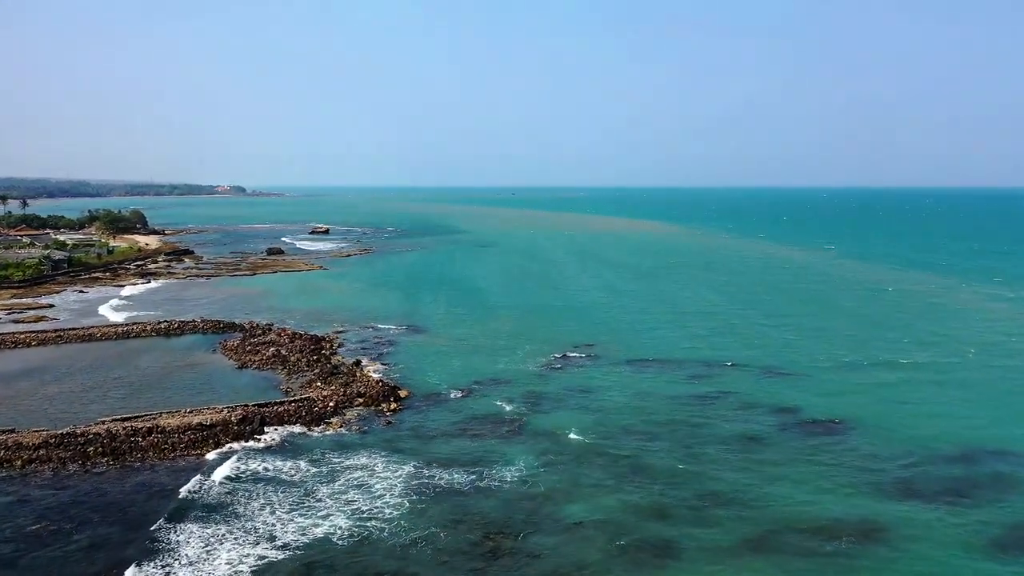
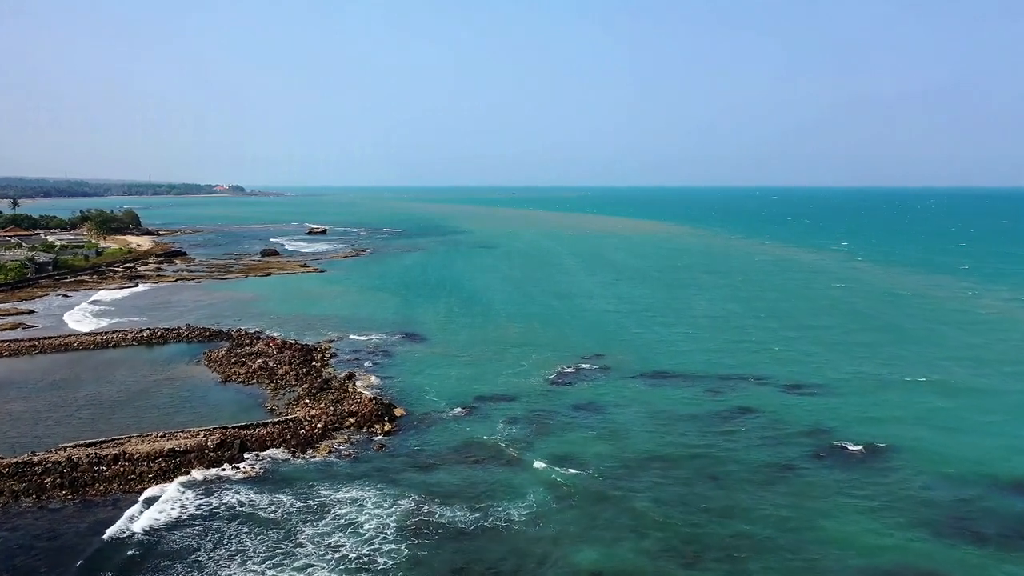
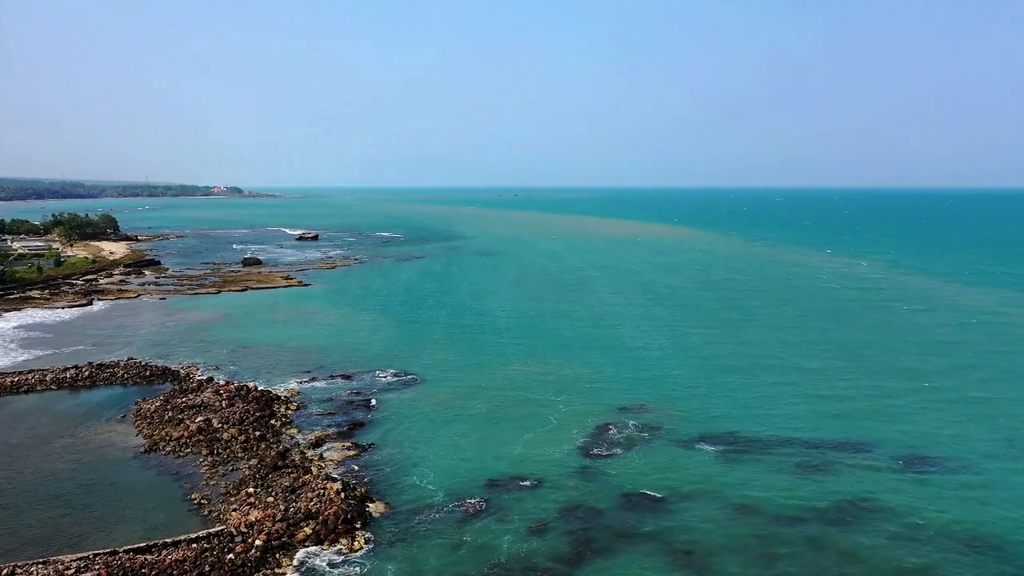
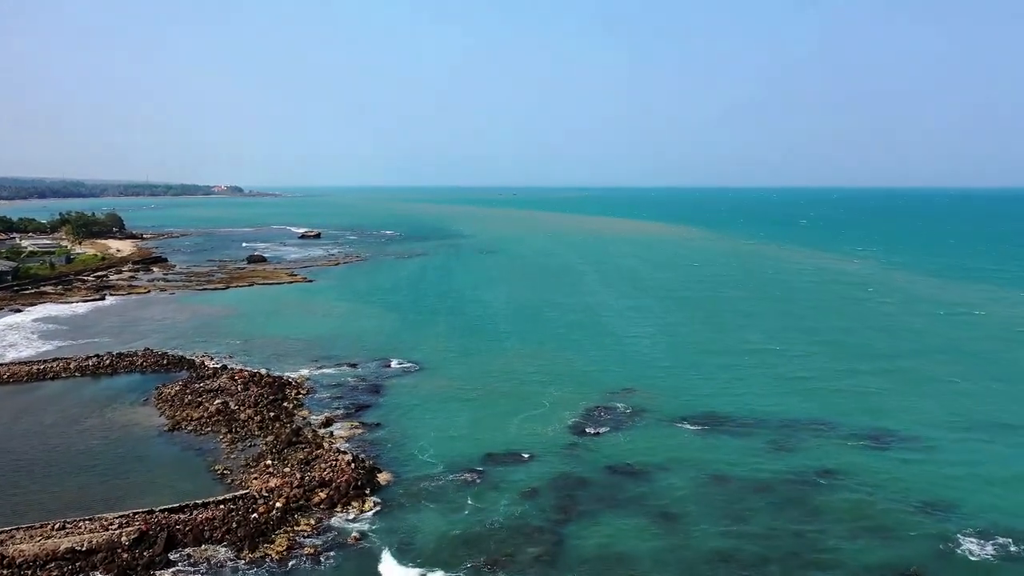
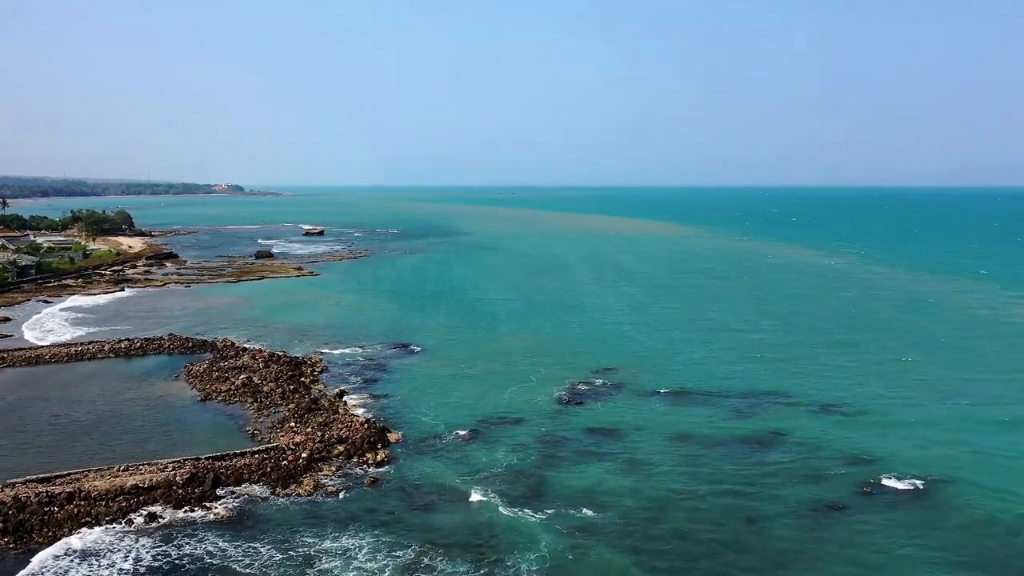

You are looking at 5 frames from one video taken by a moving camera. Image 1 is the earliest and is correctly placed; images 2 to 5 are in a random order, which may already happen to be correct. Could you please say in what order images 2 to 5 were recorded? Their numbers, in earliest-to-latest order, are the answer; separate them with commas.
2, 5, 4, 3
